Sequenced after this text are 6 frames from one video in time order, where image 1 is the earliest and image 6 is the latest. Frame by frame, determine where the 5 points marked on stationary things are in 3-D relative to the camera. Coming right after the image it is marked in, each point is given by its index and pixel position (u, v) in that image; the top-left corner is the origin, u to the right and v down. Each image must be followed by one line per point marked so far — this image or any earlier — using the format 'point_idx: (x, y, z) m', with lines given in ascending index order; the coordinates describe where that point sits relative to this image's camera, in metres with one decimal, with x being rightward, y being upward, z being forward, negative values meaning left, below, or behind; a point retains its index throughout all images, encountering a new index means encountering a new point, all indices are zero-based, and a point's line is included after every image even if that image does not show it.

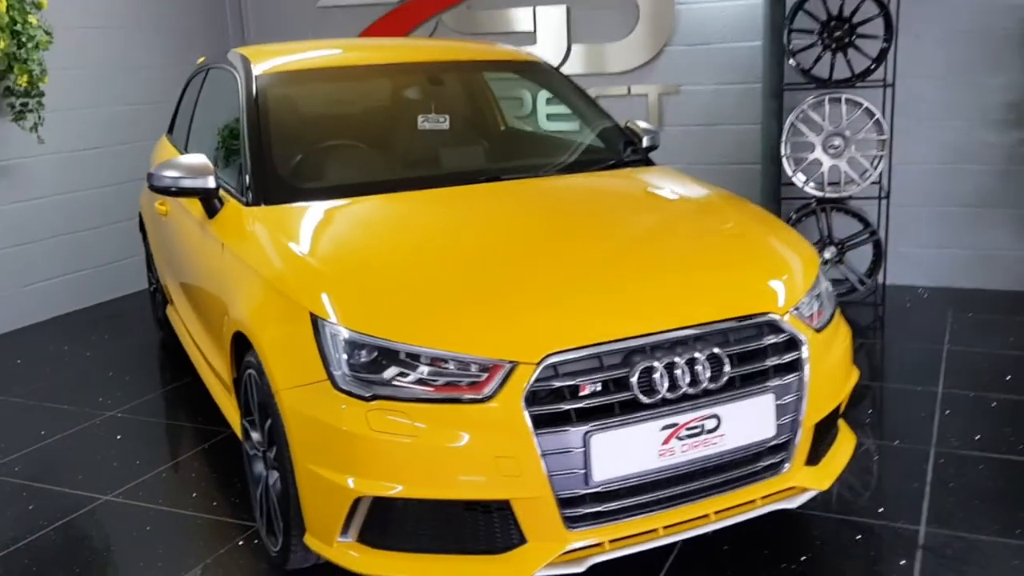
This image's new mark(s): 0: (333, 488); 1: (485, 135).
0: (-0.4, -0.4, +2.0) m
1: (-0.1, +0.5, +3.3) m
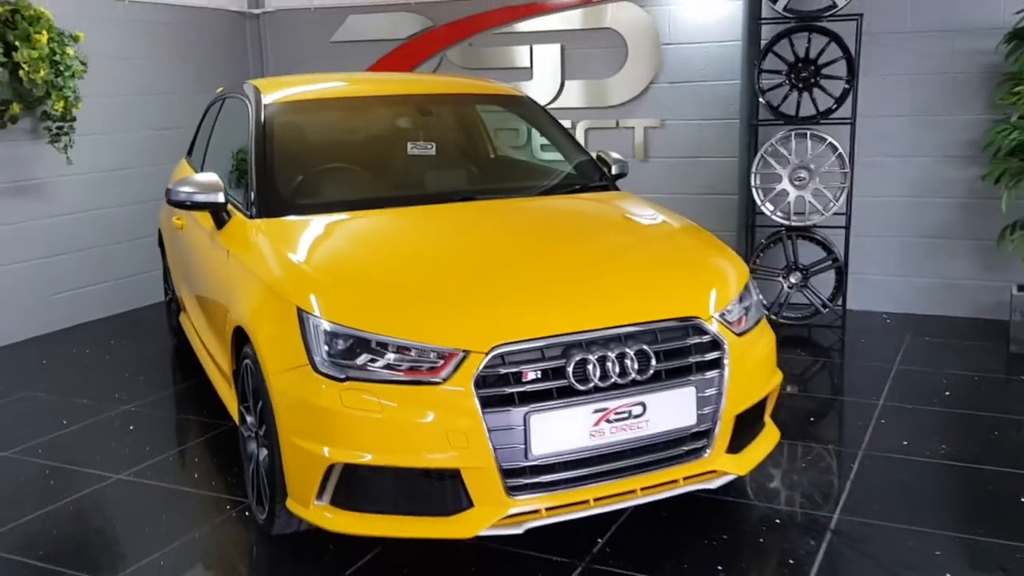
0: (-0.5, -0.4, +2.3) m
1: (-0.2, +0.5, +3.6) m
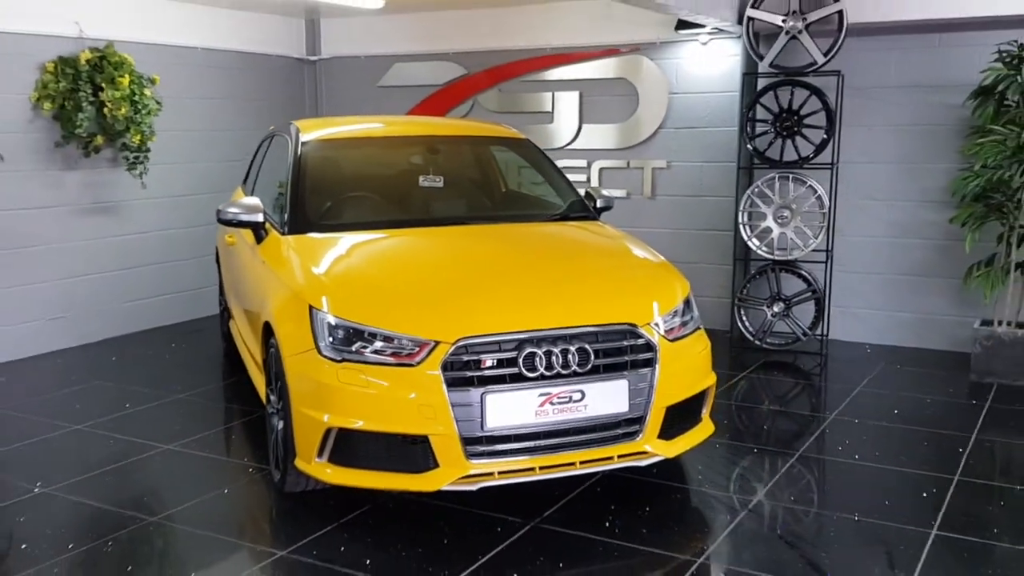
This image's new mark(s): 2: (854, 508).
0: (-0.6, -0.4, +2.9) m
1: (-0.2, +0.4, +4.2) m
2: (+1.1, -0.8, +3.3) m
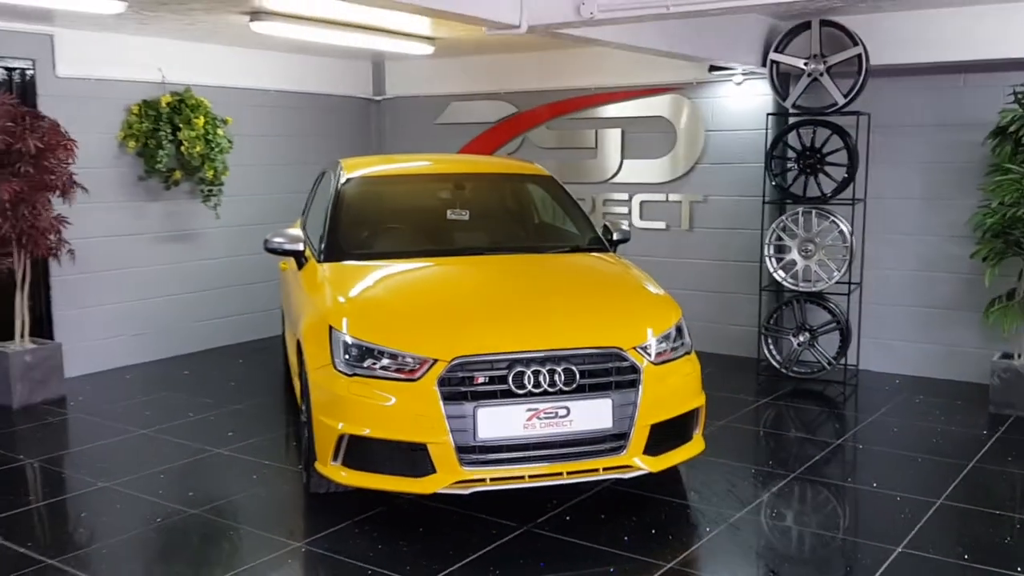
0: (-0.6, -0.5, +3.2) m
1: (-0.1, +0.3, +4.5) m
2: (+1.1, -0.9, +3.5) m
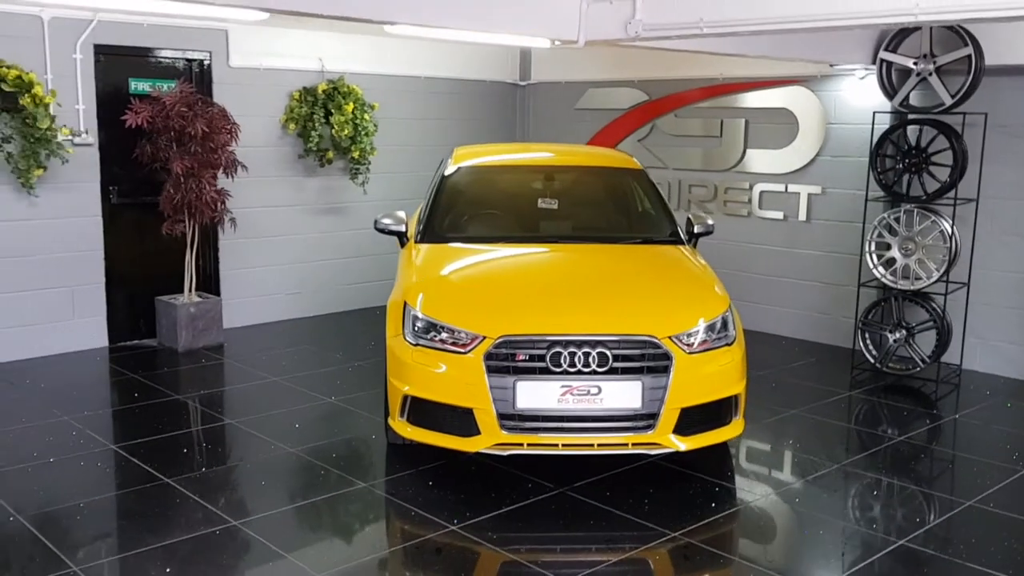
0: (-0.4, -0.4, +3.8) m
1: (+0.4, +0.4, +4.9) m
2: (+1.3, -0.9, +3.7) m
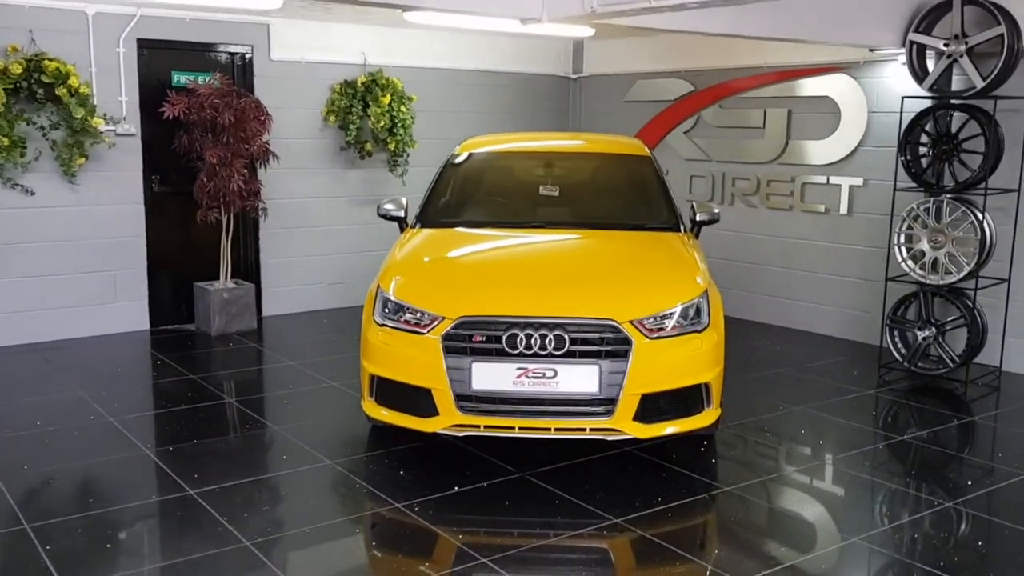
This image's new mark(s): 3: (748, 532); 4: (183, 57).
0: (-0.6, -0.3, +3.8) m
1: (+0.4, +0.4, +4.8) m
2: (+1.2, -0.8, +3.5) m
3: (+0.8, -0.8, +3.3) m
4: (-2.0, +1.4, +6.0) m
